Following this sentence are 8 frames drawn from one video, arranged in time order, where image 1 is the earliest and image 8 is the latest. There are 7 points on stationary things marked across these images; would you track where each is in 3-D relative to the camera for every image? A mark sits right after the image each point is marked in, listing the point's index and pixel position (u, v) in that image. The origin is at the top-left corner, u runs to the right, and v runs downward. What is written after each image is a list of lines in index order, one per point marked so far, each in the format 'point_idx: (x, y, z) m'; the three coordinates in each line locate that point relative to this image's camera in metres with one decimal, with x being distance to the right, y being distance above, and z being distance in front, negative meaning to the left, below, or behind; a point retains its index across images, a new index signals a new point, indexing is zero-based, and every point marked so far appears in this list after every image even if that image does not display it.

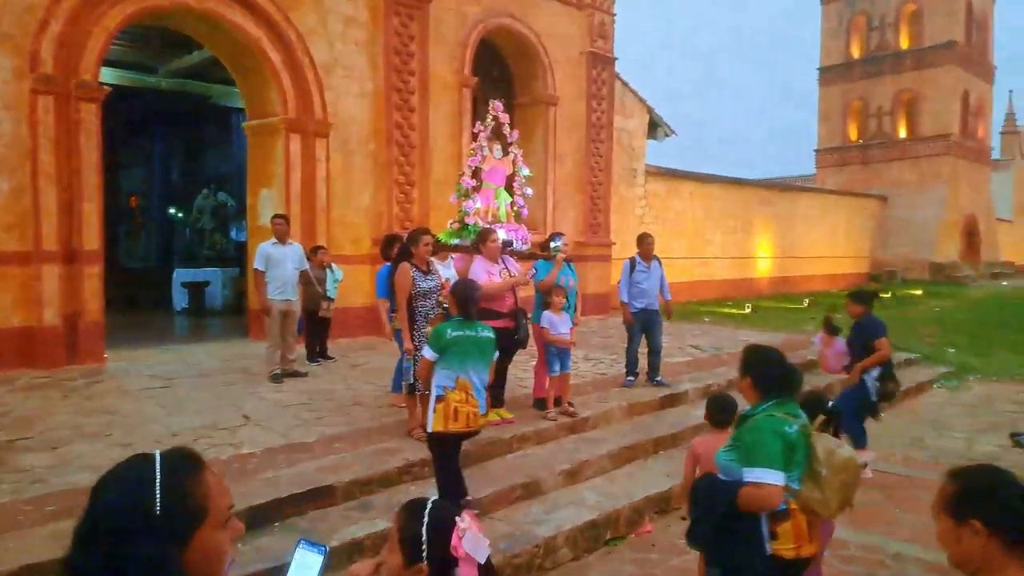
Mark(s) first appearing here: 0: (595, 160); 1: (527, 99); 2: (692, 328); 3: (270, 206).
0: (+1.5, +2.4, +13.6) m
1: (+0.3, +3.4, +12.8) m
2: (+3.0, -0.7, +12.2) m
3: (-3.3, +1.1, +9.9) m
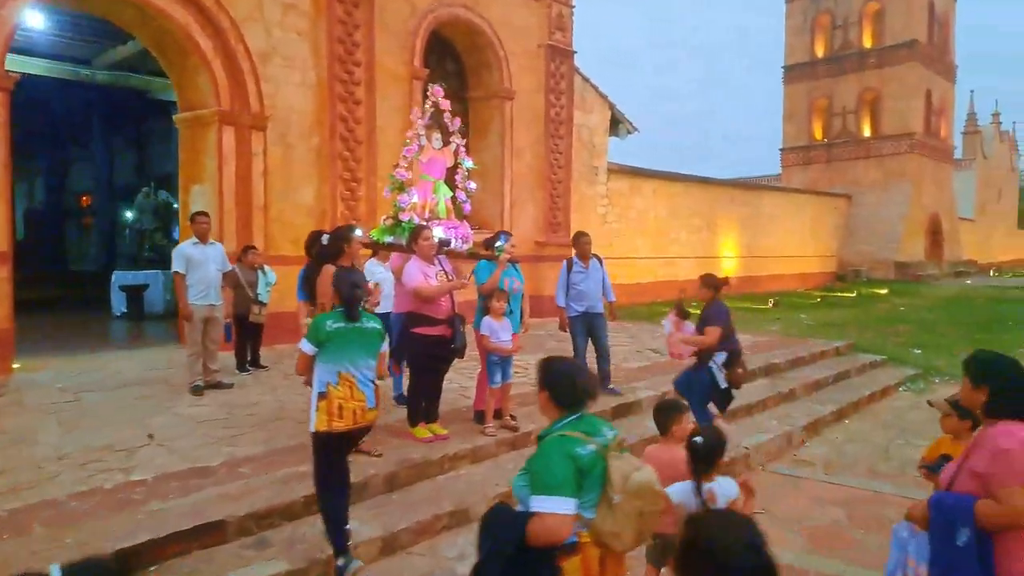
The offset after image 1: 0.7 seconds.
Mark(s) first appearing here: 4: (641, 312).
0: (+0.7, +2.4, +13.1) m
1: (-0.5, +3.3, +12.3) m
2: (+2.2, -0.7, +11.7) m
3: (-4.0, +1.1, +9.3) m
4: (+2.6, -0.5, +14.8) m
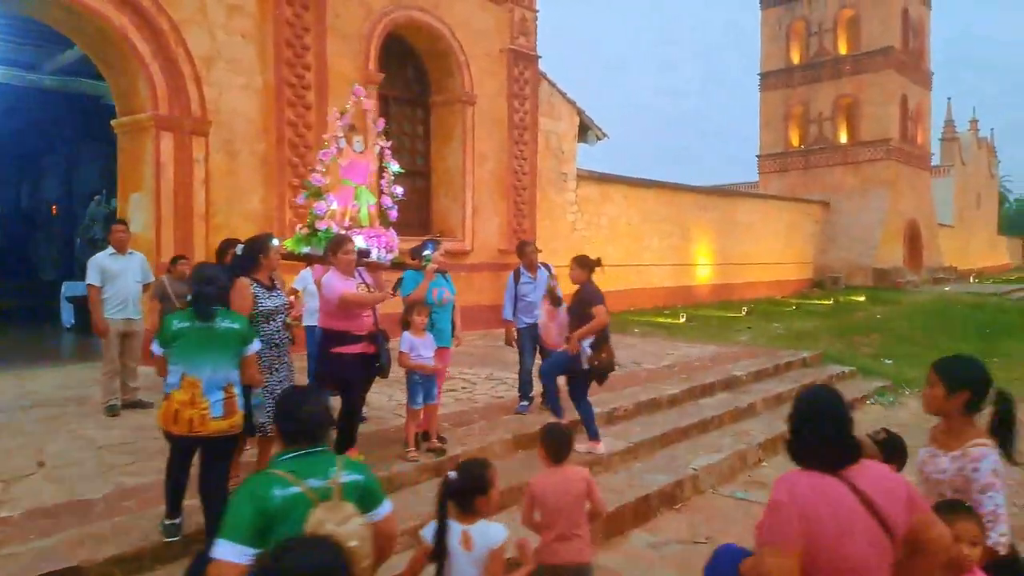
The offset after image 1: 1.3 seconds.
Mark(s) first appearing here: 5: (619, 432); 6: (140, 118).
0: (+0.1, +2.2, +12.8) m
1: (-1.2, +3.2, +12.0) m
2: (+1.6, -0.9, +11.4) m
3: (-4.6, +0.9, +8.9) m
4: (+1.9, -0.6, +14.5) m
5: (+1.0, -1.4, +6.9) m
6: (-4.5, +2.0, +8.6) m
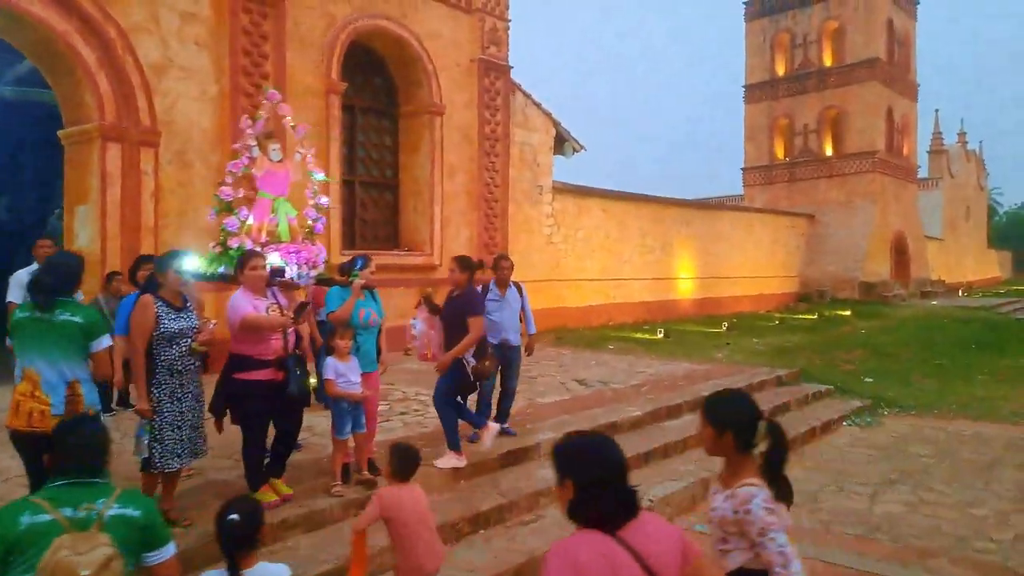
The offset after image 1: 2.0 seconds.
0: (-0.4, +1.9, +12.5) m
1: (-1.6, +2.9, +11.7) m
2: (+1.1, -1.1, +11.1) m
3: (-5.0, +0.7, +8.5) m
4: (+1.4, -0.9, +14.1) m
5: (+0.5, -1.6, +6.5) m
6: (-4.9, +1.8, +8.3) m
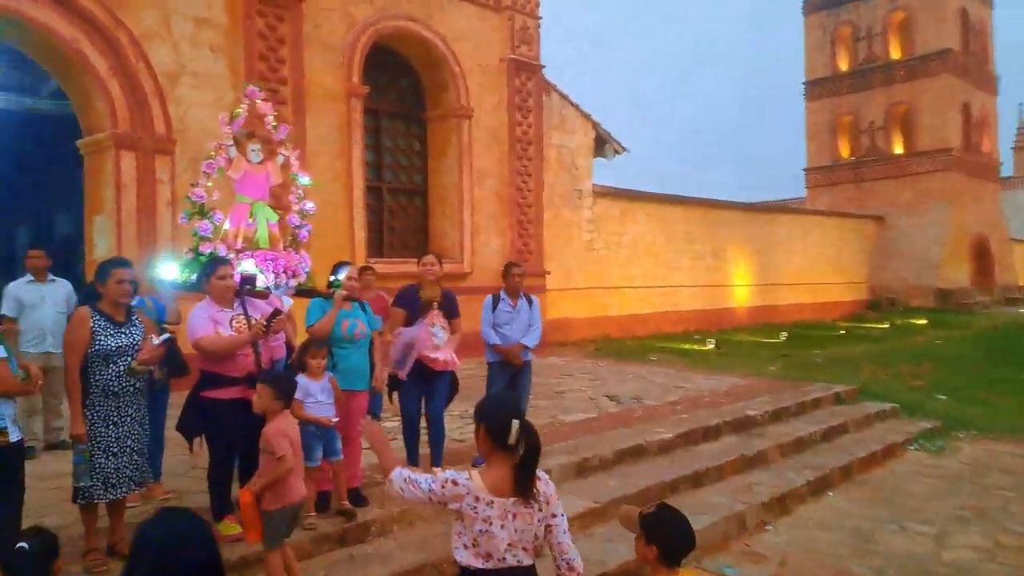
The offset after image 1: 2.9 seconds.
0: (+0.2, +1.8, +11.9) m
1: (-1.1, +2.7, +11.3) m
2: (+1.6, -1.2, +10.4) m
3: (-4.8, +0.6, +8.4) m
4: (+2.2, -1.1, +13.4) m
5: (+0.6, -1.6, +5.9) m
6: (-4.7, +1.7, +8.2) m
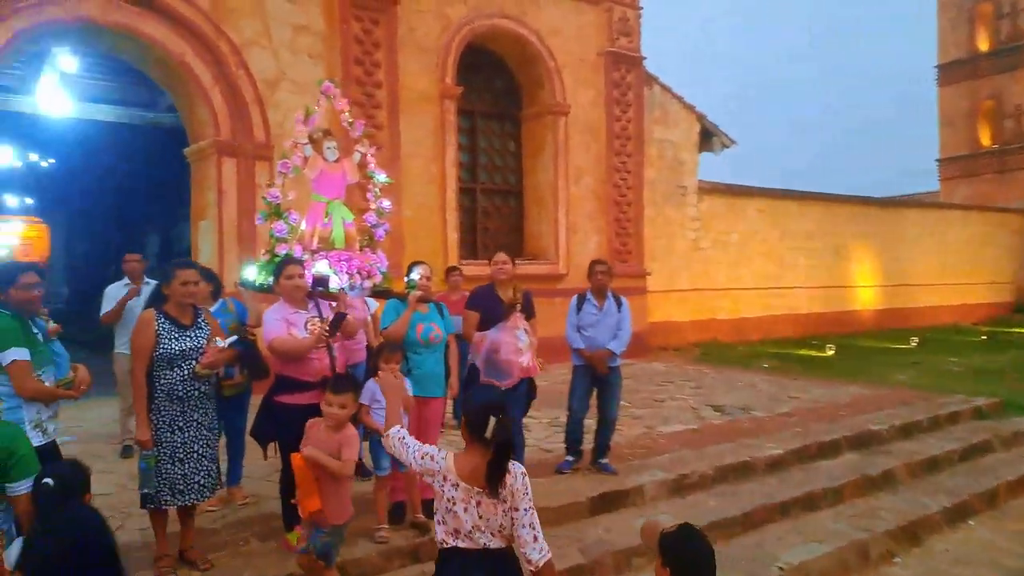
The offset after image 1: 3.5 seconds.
0: (+1.7, +1.8, +11.5) m
1: (+0.3, +2.7, +11.0) m
2: (+2.9, -1.2, +9.7) m
3: (-3.7, +0.6, +8.7) m
4: (+3.9, -1.1, +12.6) m
5: (+1.3, -1.6, +5.4) m
6: (-3.6, +1.7, +8.5) m
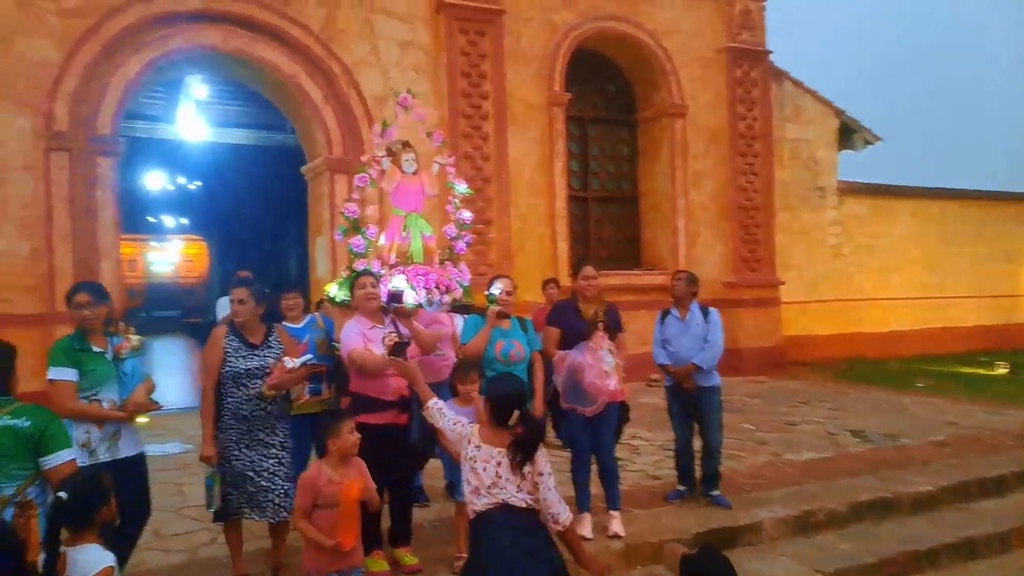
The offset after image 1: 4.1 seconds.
0: (+3.5, +1.6, +10.7) m
1: (+2.0, +2.5, +10.5) m
2: (+4.3, -1.4, +8.6) m
3: (-2.4, +0.4, +8.9) m
4: (+5.9, -1.3, +11.3) m
5: (+1.9, -1.7, +4.7) m
6: (-2.4, +1.5, +8.7) m
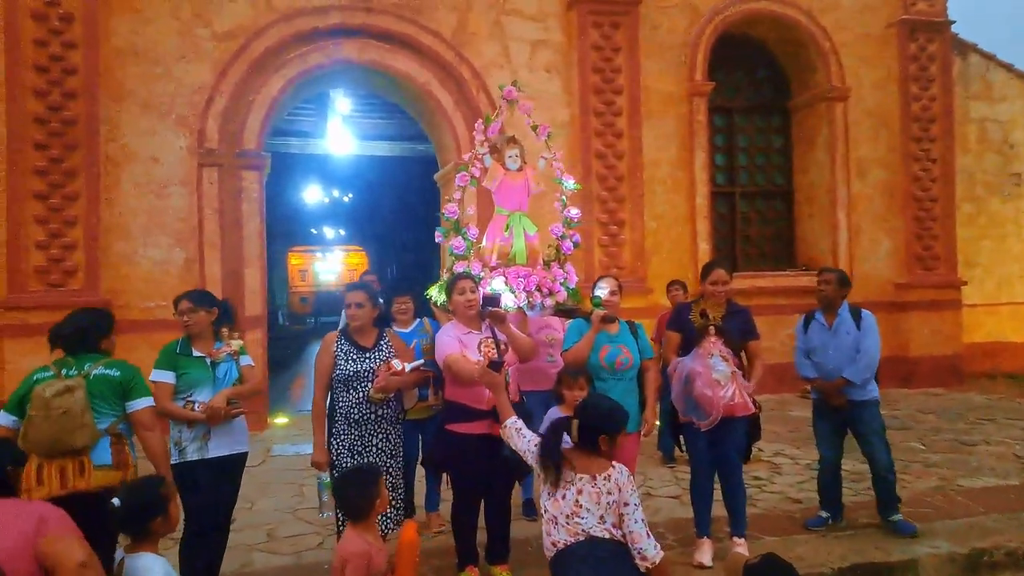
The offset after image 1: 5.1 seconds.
0: (+5.3, +1.6, +9.5) m
1: (+3.8, +2.5, +9.6) m
2: (+5.8, -1.4, +7.3) m
3: (-0.7, +0.3, +9.0) m
4: (+7.8, -1.3, +9.6) m
5: (+2.6, -1.7, +3.9) m
6: (-0.8, +1.4, +8.8) m
